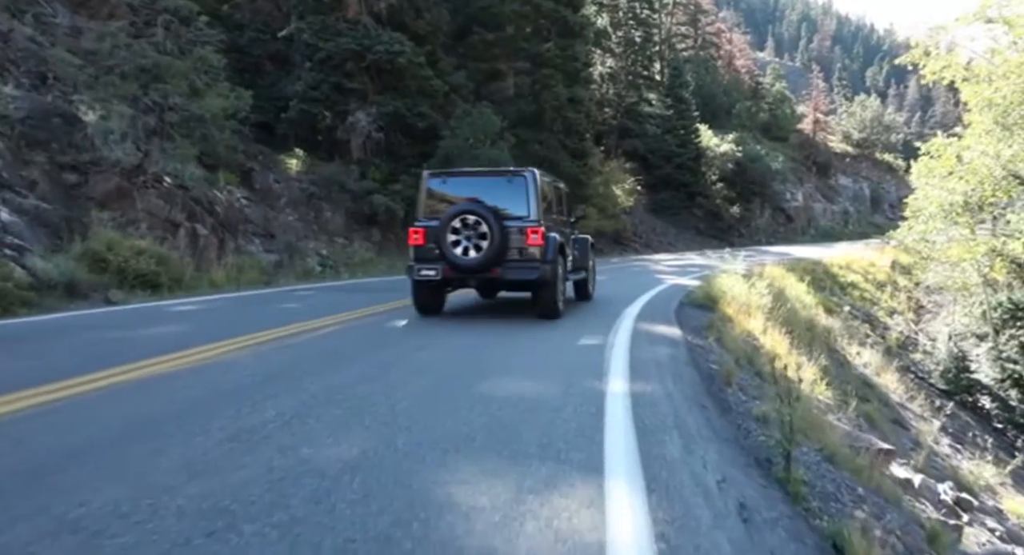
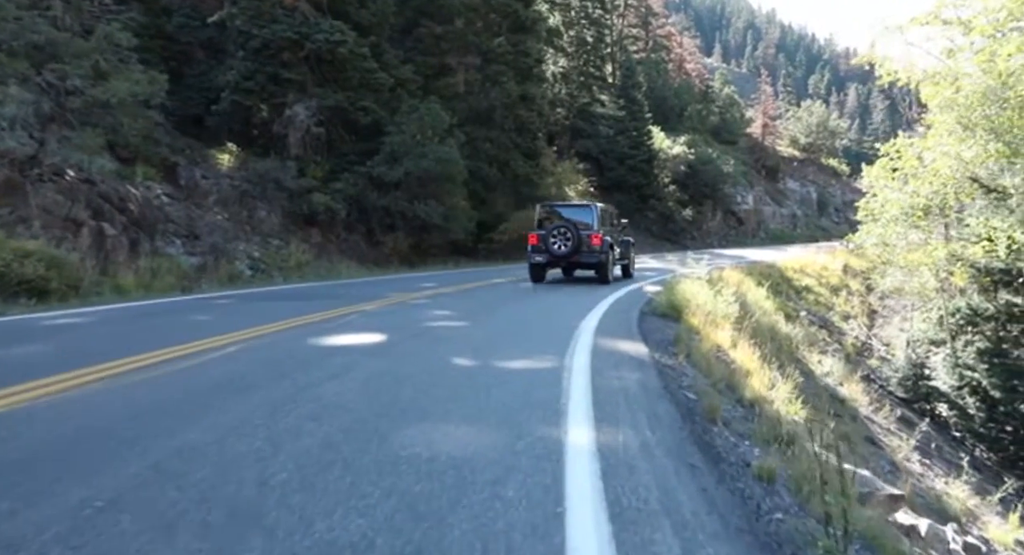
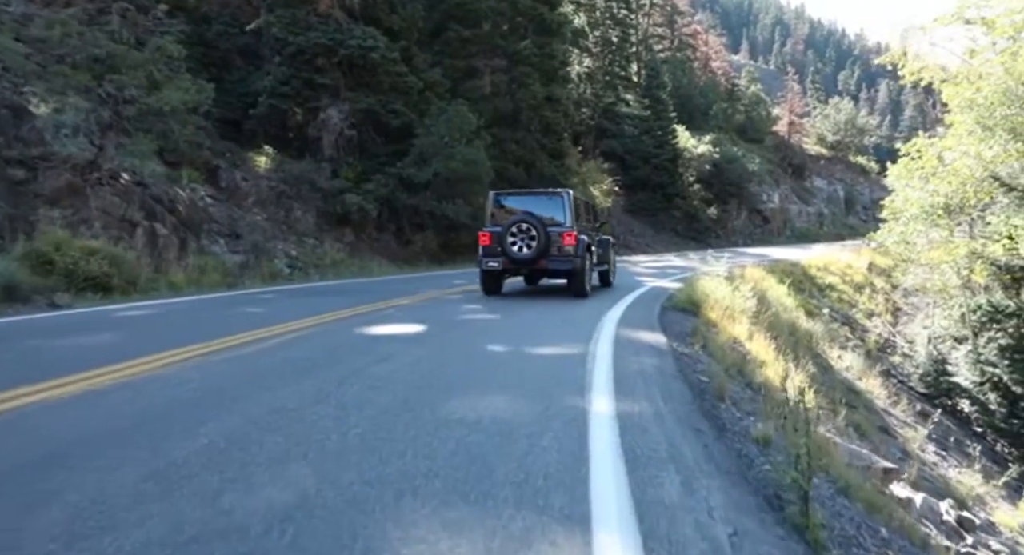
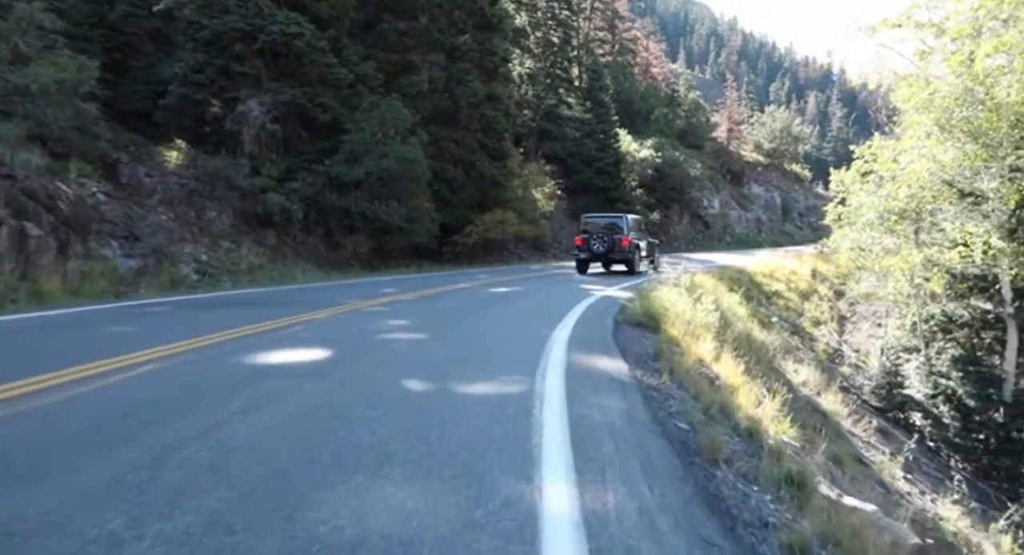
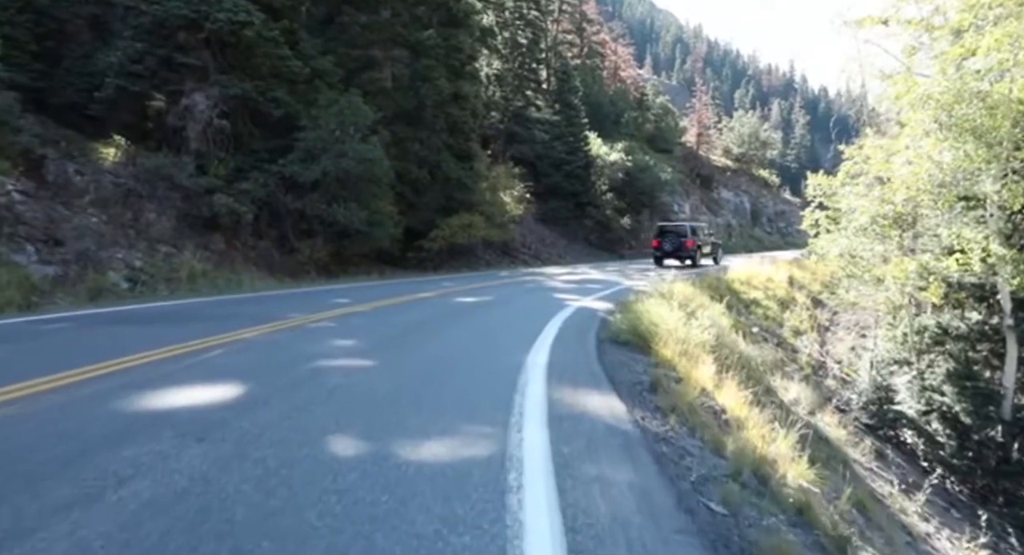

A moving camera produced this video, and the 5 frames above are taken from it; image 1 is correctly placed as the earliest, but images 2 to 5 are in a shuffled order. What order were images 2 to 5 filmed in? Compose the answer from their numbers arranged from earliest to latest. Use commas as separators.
3, 2, 4, 5
